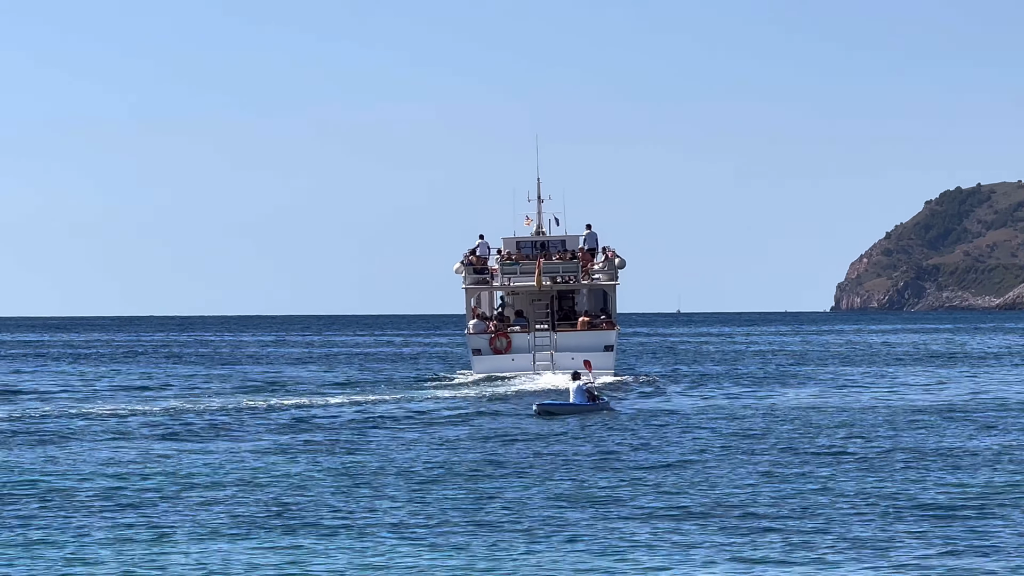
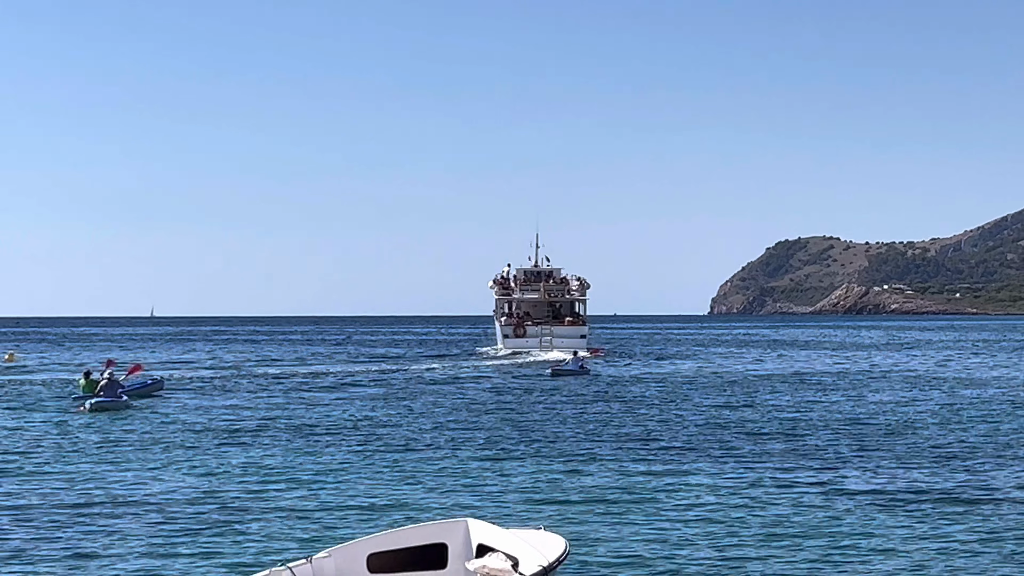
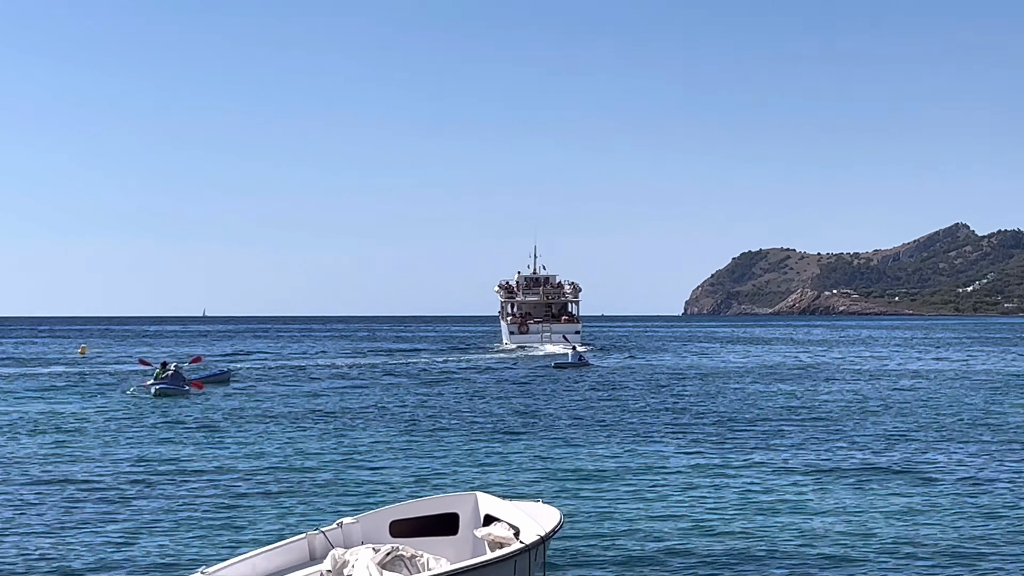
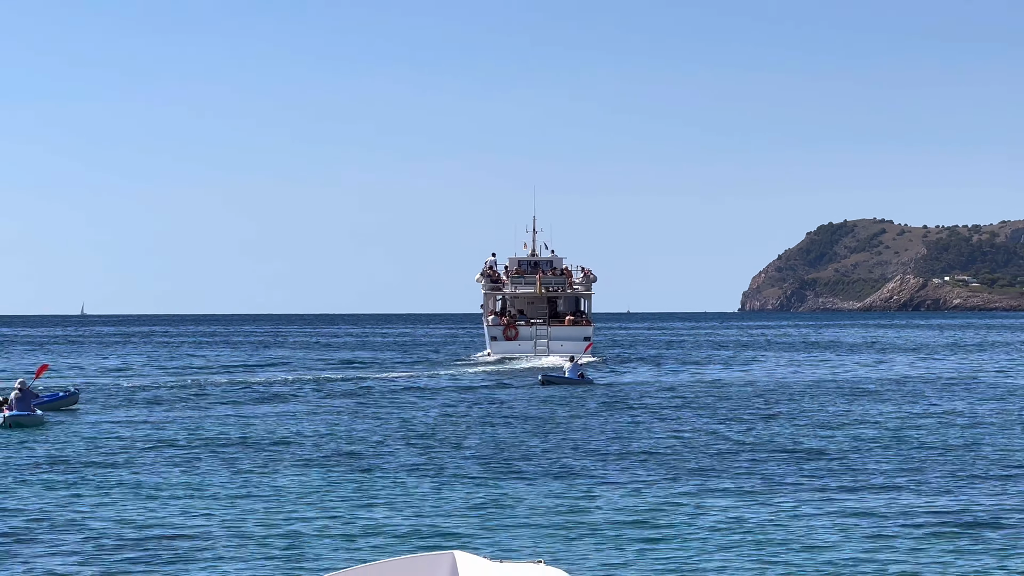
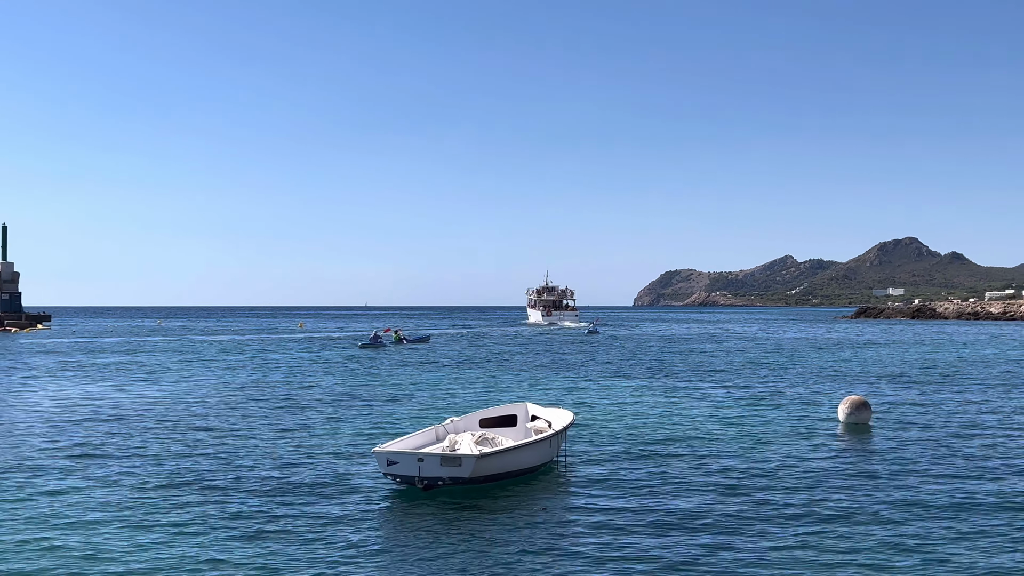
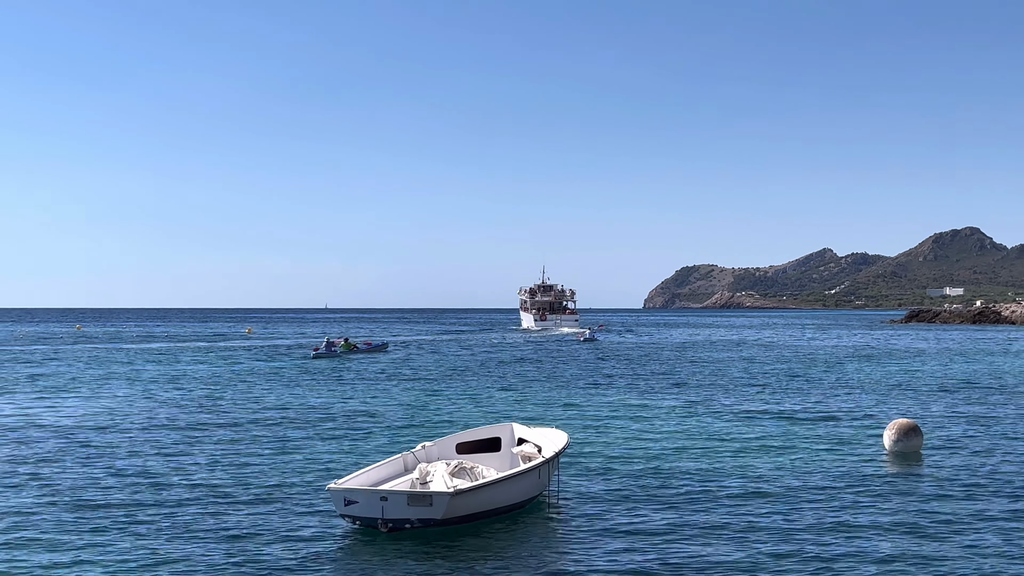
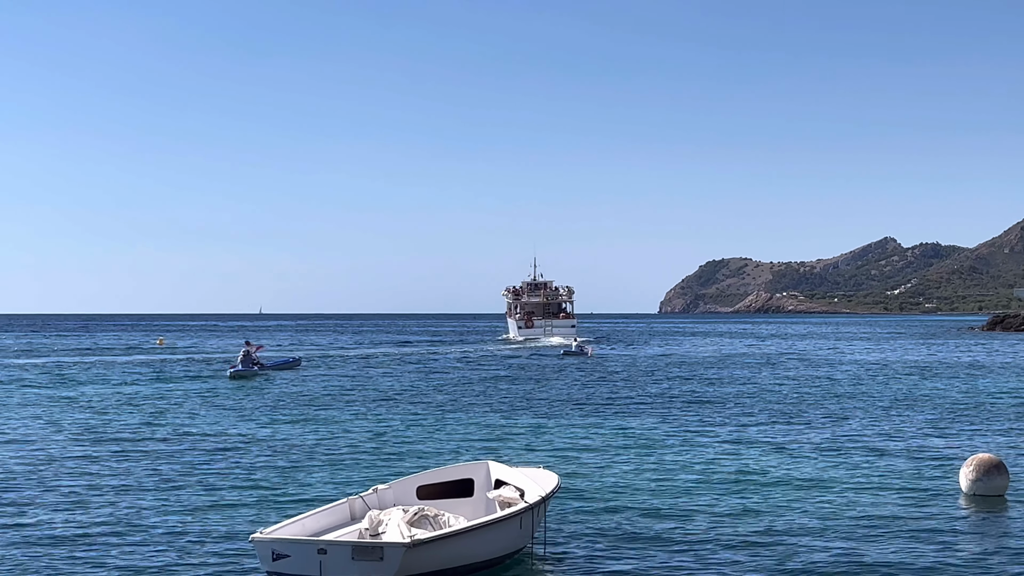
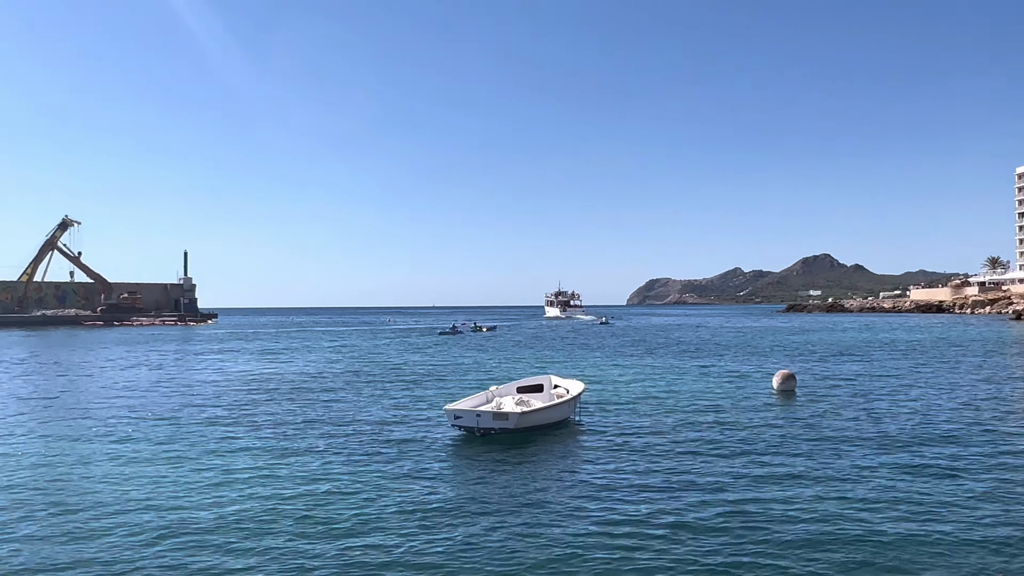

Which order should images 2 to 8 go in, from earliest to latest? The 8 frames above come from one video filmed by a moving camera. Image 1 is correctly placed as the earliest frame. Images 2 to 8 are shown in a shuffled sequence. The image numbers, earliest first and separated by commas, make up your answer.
4, 2, 3, 7, 6, 5, 8
